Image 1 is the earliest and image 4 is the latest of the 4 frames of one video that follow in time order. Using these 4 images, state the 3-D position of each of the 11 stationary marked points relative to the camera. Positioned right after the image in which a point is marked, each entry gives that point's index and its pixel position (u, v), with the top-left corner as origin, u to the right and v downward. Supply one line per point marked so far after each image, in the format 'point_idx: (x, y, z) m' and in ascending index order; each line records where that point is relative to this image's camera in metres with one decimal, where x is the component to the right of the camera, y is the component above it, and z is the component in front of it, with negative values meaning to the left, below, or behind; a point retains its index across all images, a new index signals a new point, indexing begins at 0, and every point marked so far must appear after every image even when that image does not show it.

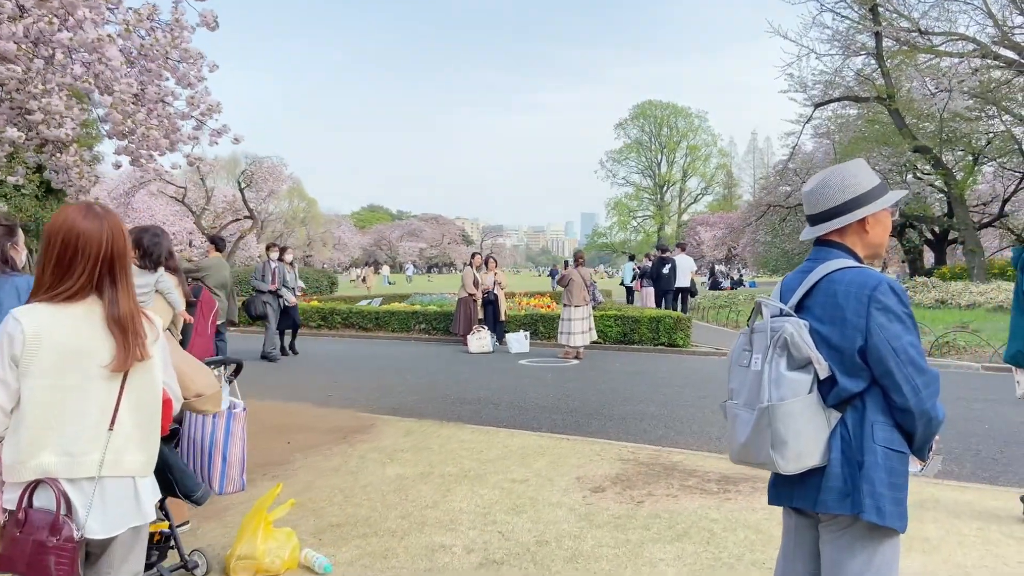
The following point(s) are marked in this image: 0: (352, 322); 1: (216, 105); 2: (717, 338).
0: (-2.9, -0.6, +13.9) m
1: (-3.3, +2.1, +8.7) m
2: (+3.1, -0.8, +12.0) m
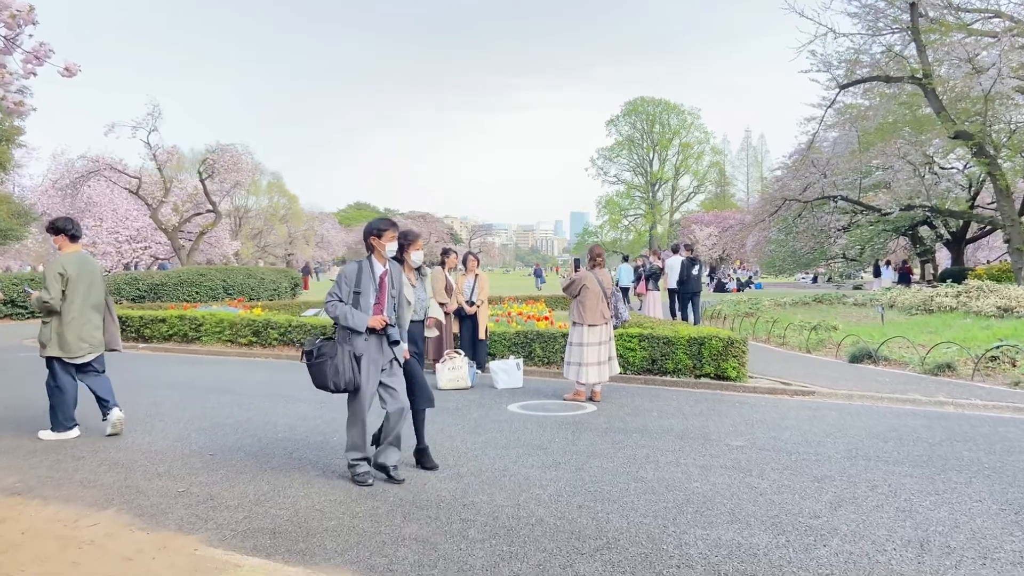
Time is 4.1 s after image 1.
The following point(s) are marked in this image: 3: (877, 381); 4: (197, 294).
0: (-3.0, -0.7, +10.7) m
1: (-3.4, +2.0, +5.5) m
2: (+3.0, -0.9, +8.9) m
3: (+3.7, -0.9, +7.9) m
4: (-8.0, -0.2, +19.8) m
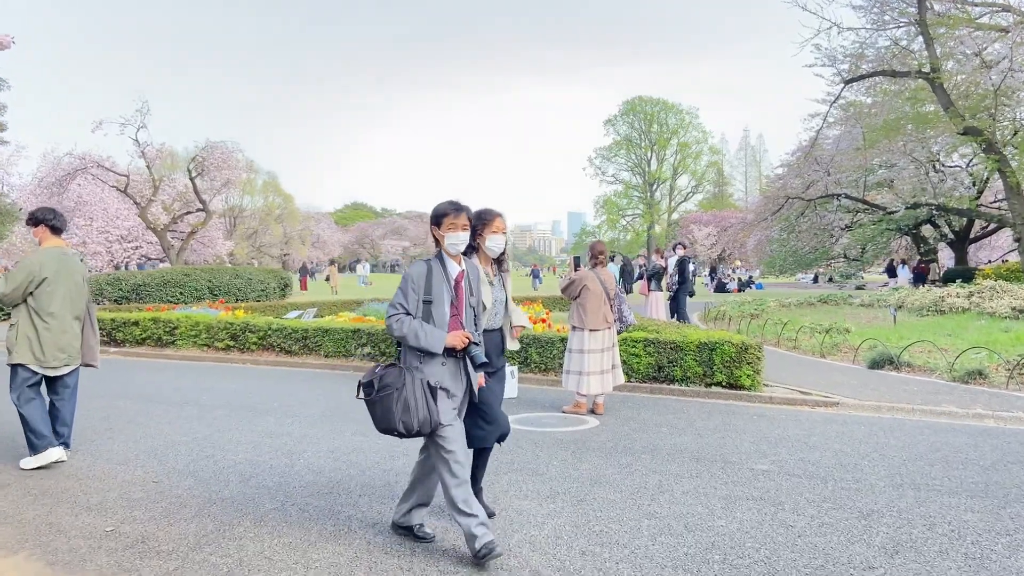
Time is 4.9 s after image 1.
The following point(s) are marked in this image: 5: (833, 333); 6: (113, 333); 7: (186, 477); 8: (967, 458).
0: (-3.1, -0.7, +10.1) m
1: (-3.5, +2.0, +4.8) m
2: (+2.9, -0.9, +8.2) m
3: (+3.6, -1.0, +7.2) m
4: (-8.1, -0.2, +19.1) m
5: (+4.7, -0.7, +11.5) m
6: (-5.8, -0.7, +11.3) m
7: (-1.9, -1.1, +4.6) m
8: (+2.9, -1.1, +4.9) m
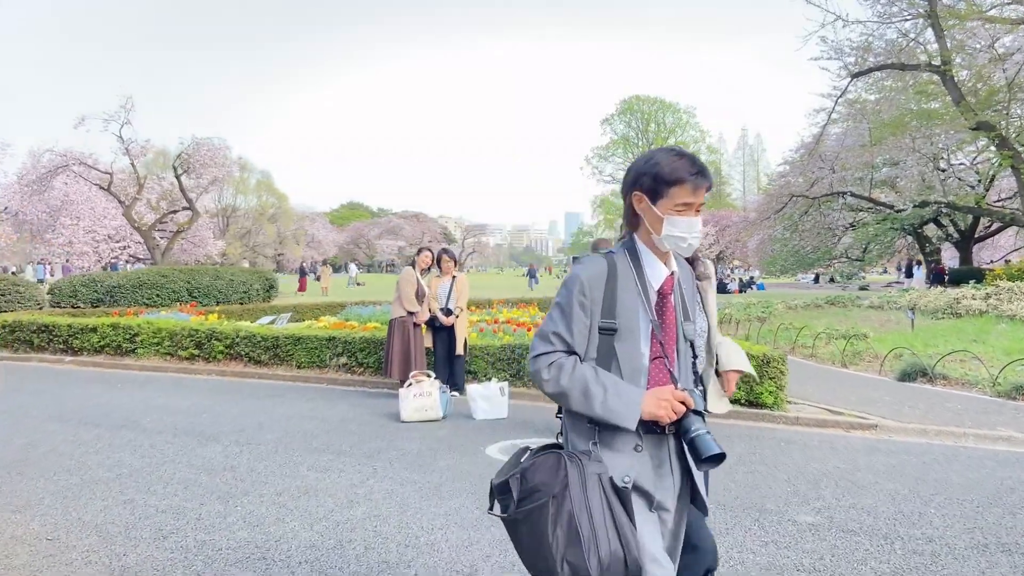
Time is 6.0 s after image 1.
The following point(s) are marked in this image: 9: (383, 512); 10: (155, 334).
0: (-3.2, -0.8, +9.1) m
1: (-3.5, +1.9, +3.9) m
2: (+2.8, -0.9, +7.3) m
3: (+3.6, -1.0, +6.4) m
4: (-8.2, -0.2, +18.2) m
5: (+4.6, -0.7, +10.7) m
6: (-5.9, -0.7, +10.4) m
7: (-2.0, -1.2, +3.7) m
8: (+2.8, -1.1, +4.0) m
9: (-0.7, -1.1, +3.9) m
10: (-4.5, -0.6, +9.8) m
